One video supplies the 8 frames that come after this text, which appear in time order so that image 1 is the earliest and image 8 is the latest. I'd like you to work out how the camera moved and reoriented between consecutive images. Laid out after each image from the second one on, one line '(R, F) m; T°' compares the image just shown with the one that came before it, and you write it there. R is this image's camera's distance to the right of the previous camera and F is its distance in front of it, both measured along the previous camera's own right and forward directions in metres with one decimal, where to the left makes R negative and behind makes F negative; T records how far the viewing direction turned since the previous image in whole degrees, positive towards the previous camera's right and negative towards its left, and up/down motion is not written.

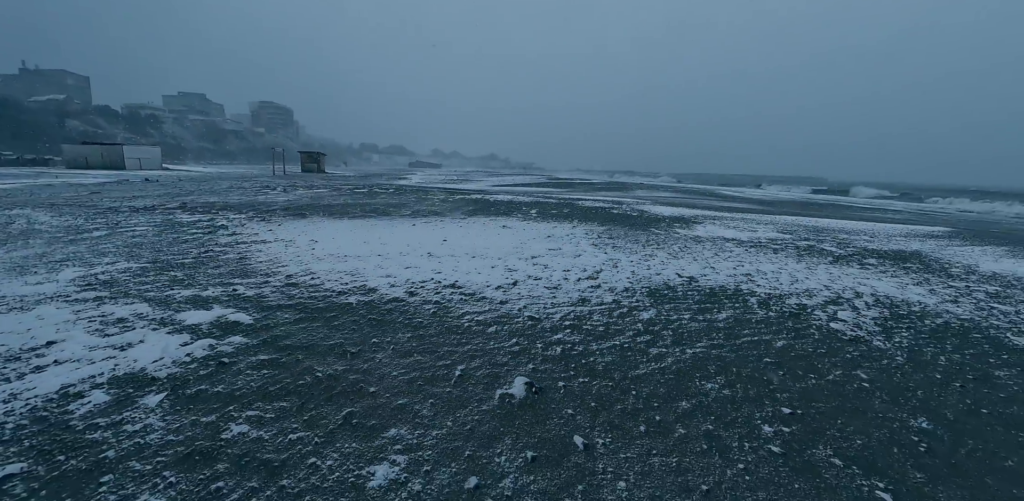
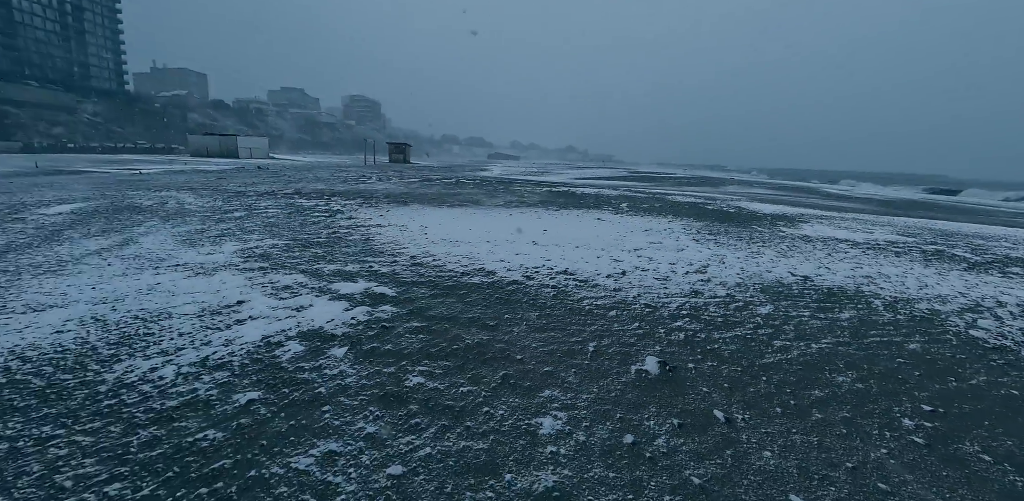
(-0.4, -0.3) m; -9°
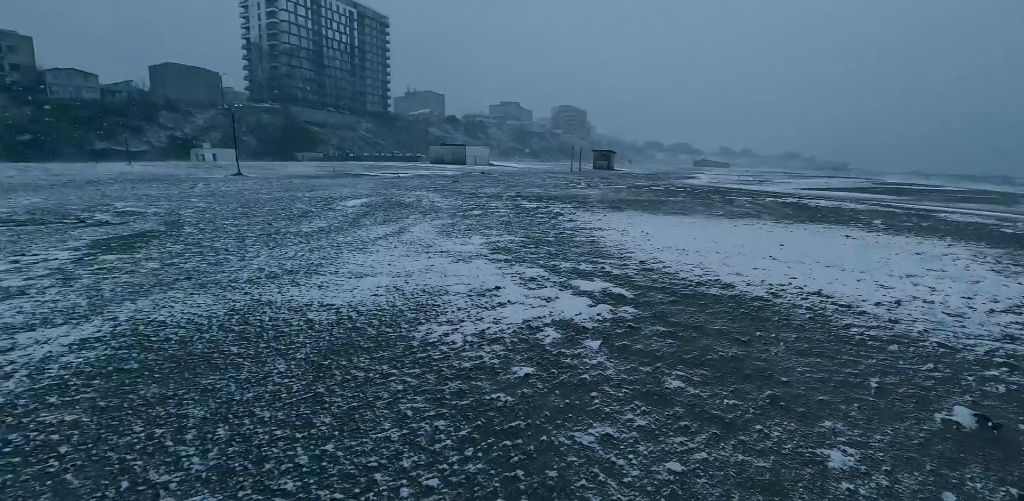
(-0.4, -0.2) m; -22°
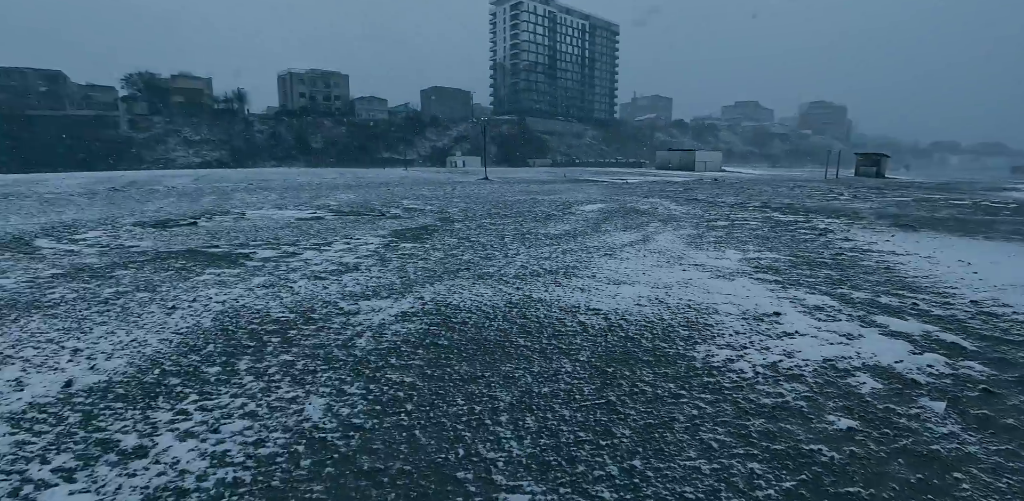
(-0.5, 0.0) m; -24°
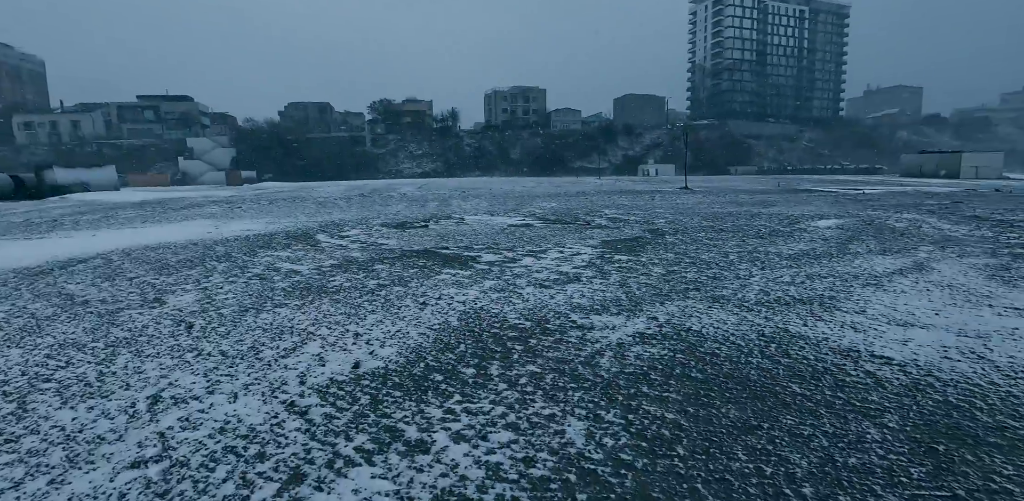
(-0.5, +0.2) m; -21°
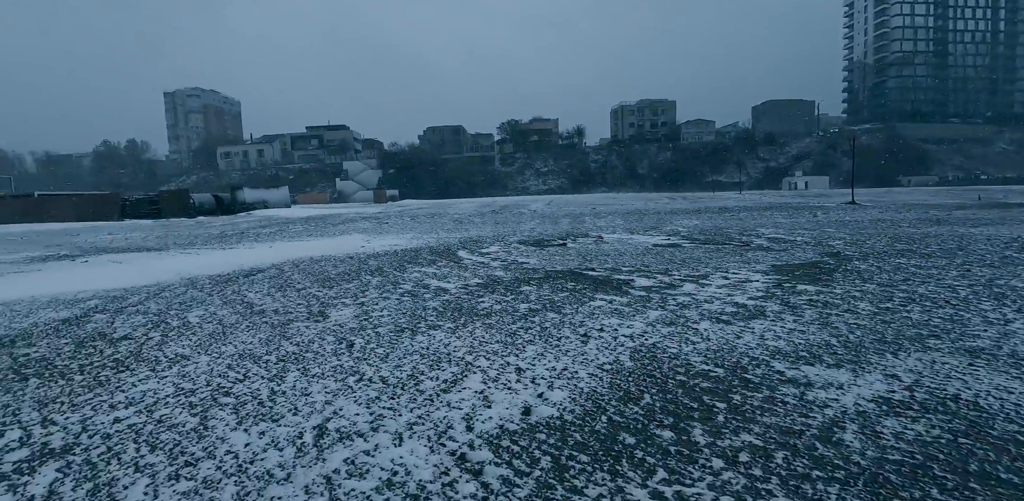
(-0.4, +0.5) m; -14°
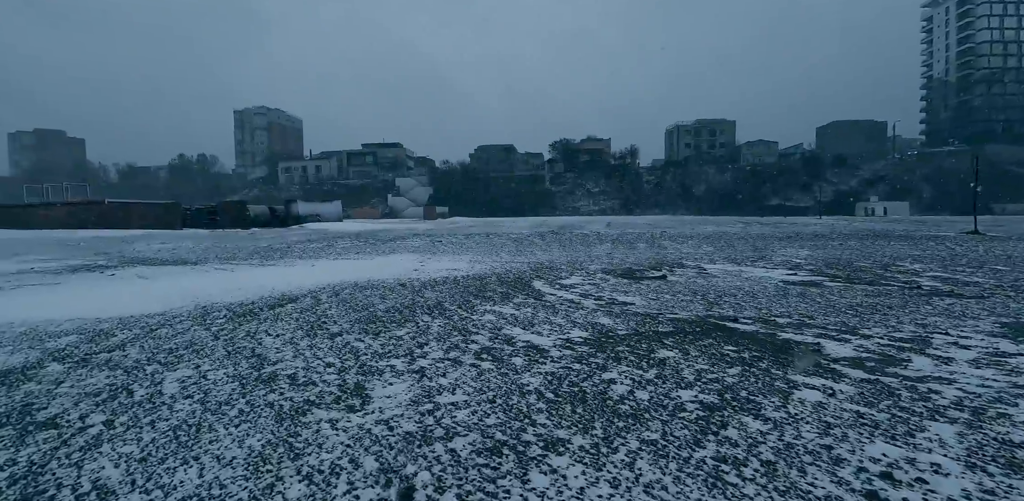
(-0.7, +2.0) m; -5°
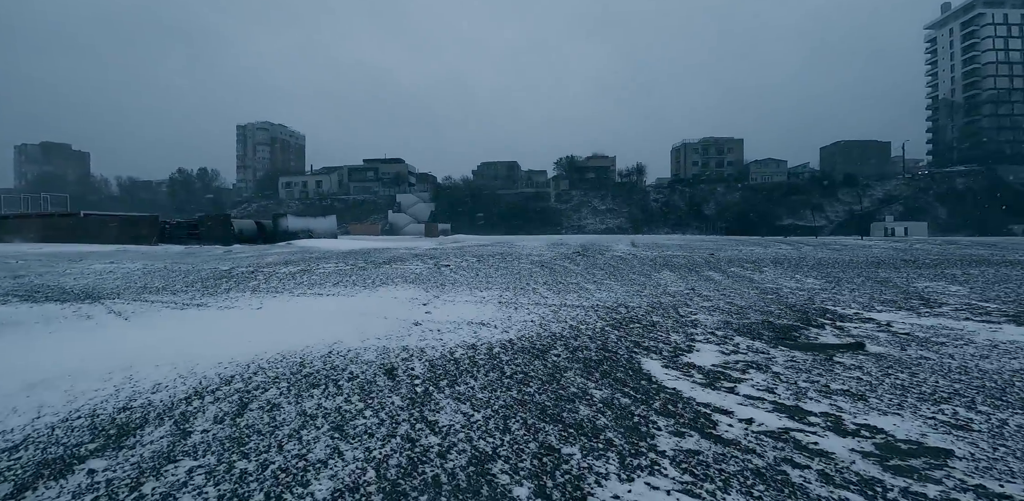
(-0.7, +3.6) m; 0°
